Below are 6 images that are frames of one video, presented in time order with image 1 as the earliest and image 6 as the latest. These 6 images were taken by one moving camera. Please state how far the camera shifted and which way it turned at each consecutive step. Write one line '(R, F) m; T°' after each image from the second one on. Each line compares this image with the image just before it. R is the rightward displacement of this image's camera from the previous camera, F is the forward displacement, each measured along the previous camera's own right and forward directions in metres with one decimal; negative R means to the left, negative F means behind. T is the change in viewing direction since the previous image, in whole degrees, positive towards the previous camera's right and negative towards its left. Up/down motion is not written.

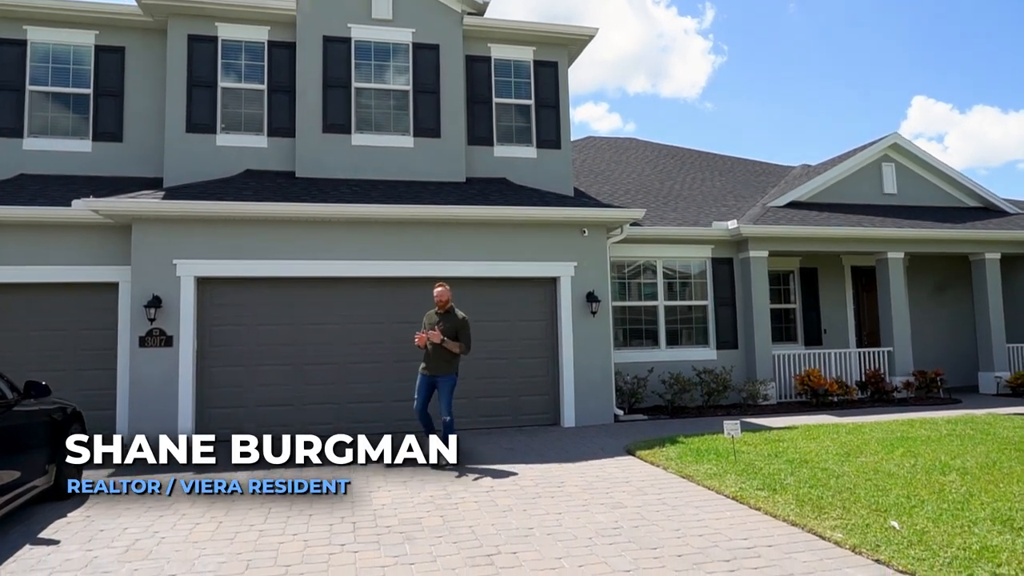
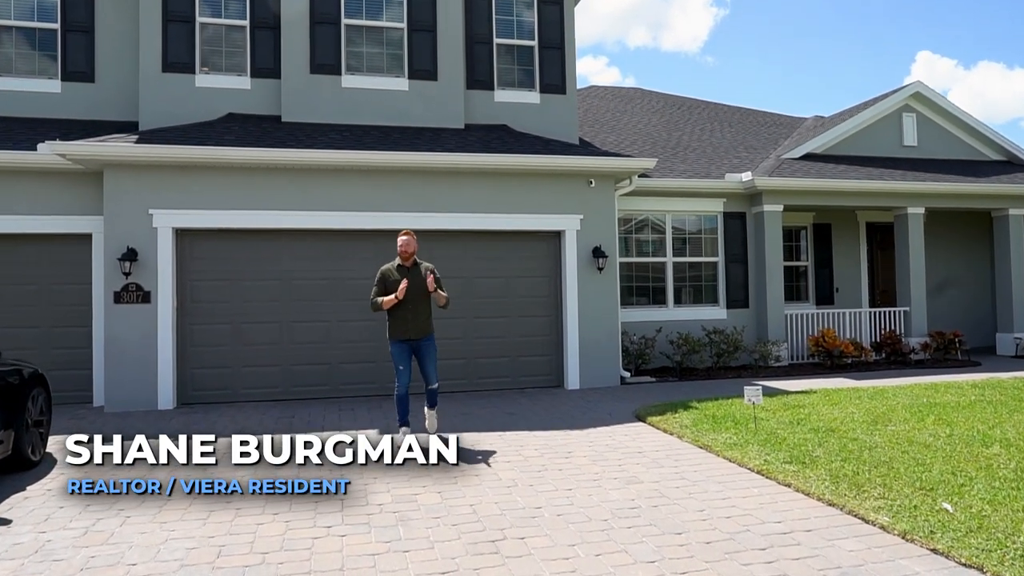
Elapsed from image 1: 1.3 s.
(-0.1, +0.6) m; 0°
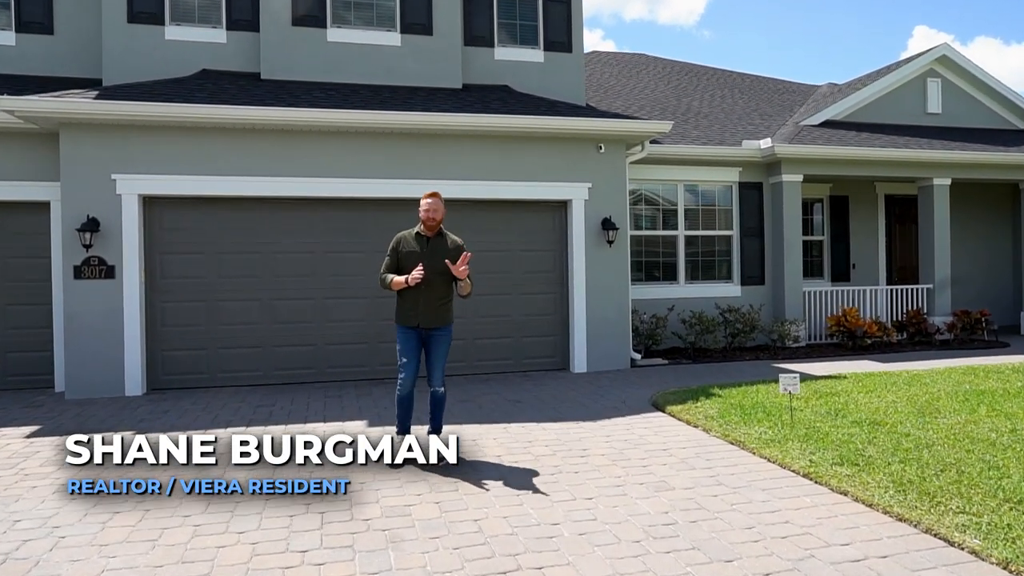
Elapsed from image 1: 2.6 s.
(-0.1, +0.8) m; 0°
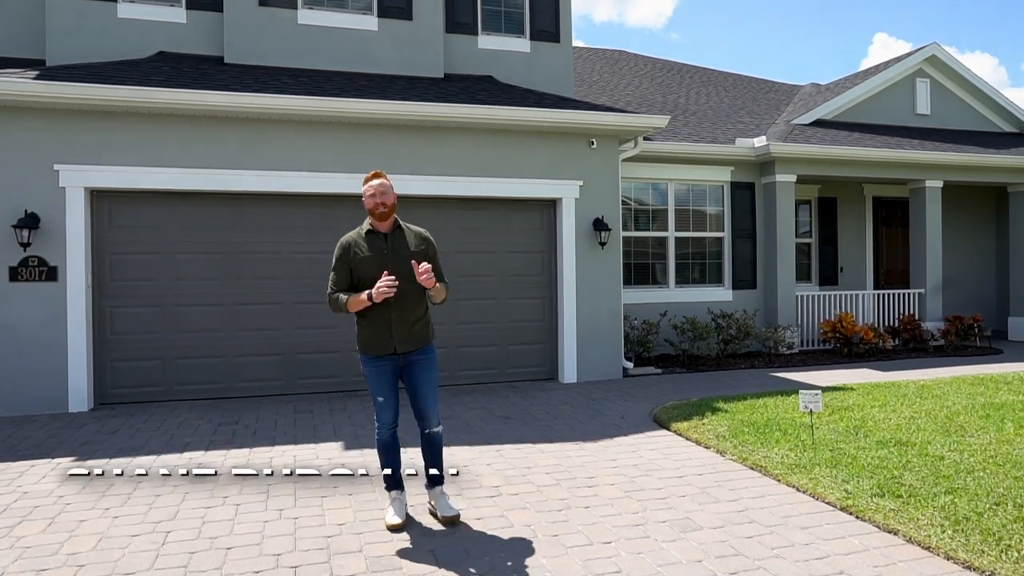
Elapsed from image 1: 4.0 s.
(-0.2, +0.6) m; +3°
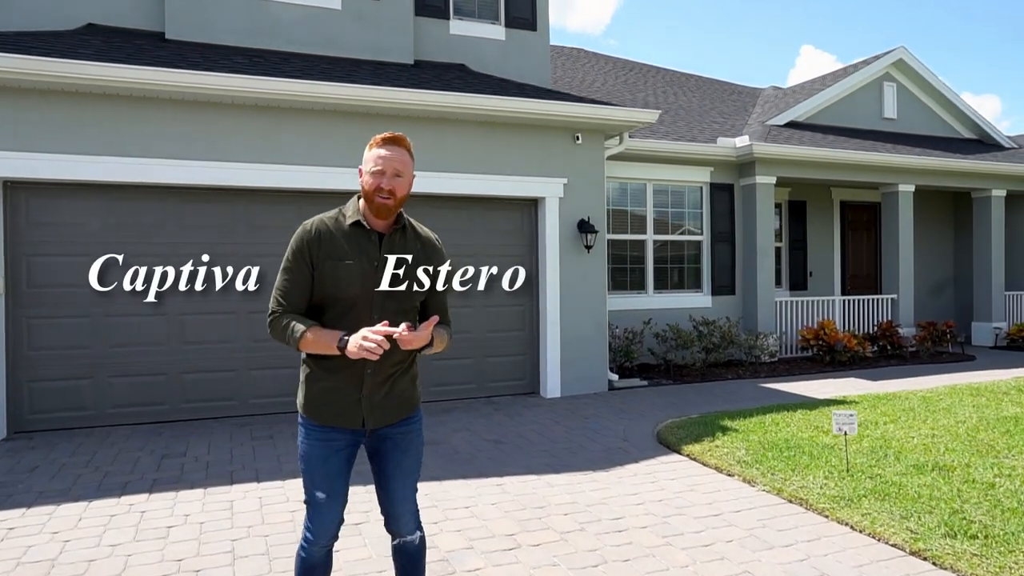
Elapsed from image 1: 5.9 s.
(-0.4, +0.8) m; +5°
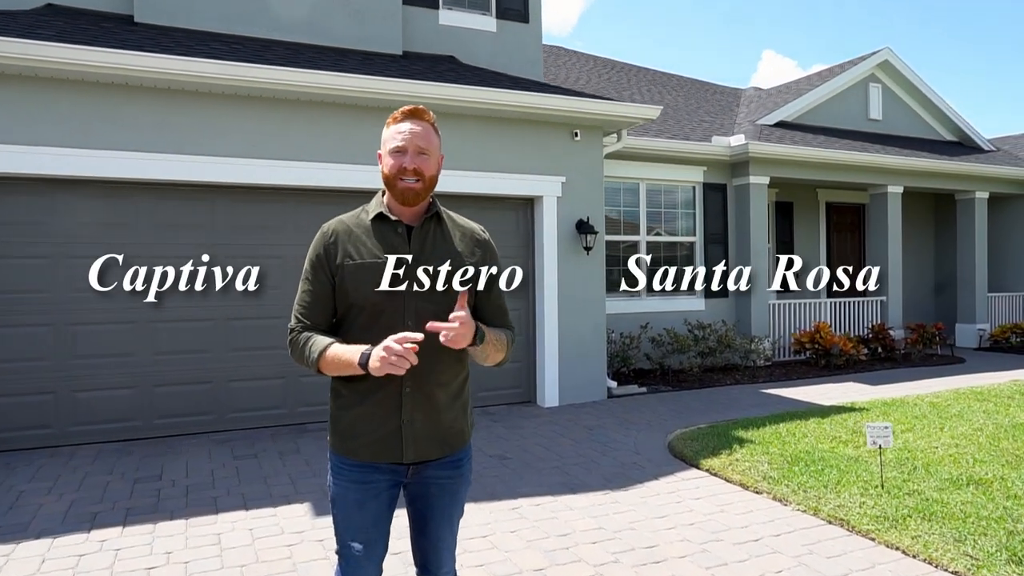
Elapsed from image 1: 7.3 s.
(-0.3, +0.4) m; +3°
